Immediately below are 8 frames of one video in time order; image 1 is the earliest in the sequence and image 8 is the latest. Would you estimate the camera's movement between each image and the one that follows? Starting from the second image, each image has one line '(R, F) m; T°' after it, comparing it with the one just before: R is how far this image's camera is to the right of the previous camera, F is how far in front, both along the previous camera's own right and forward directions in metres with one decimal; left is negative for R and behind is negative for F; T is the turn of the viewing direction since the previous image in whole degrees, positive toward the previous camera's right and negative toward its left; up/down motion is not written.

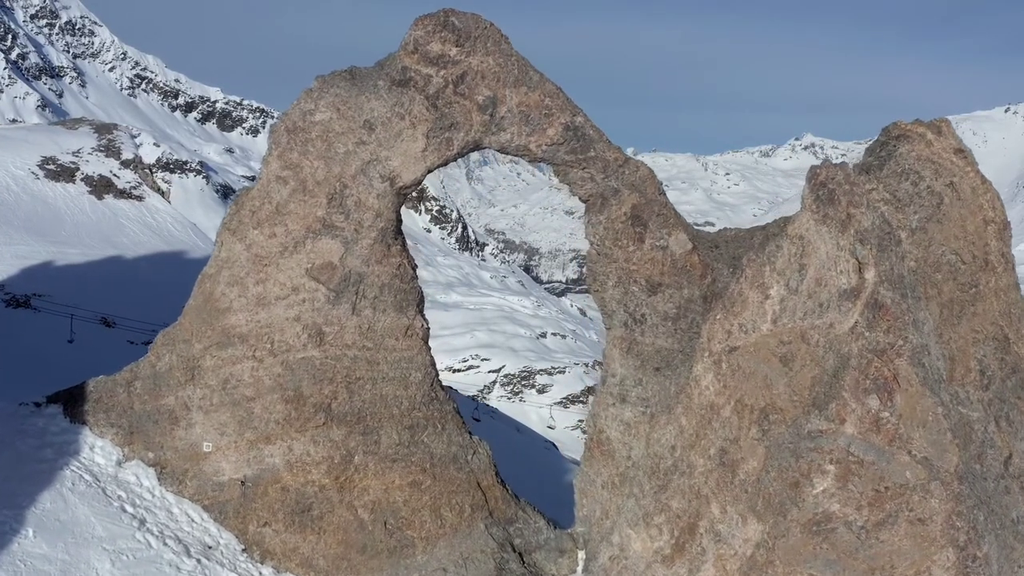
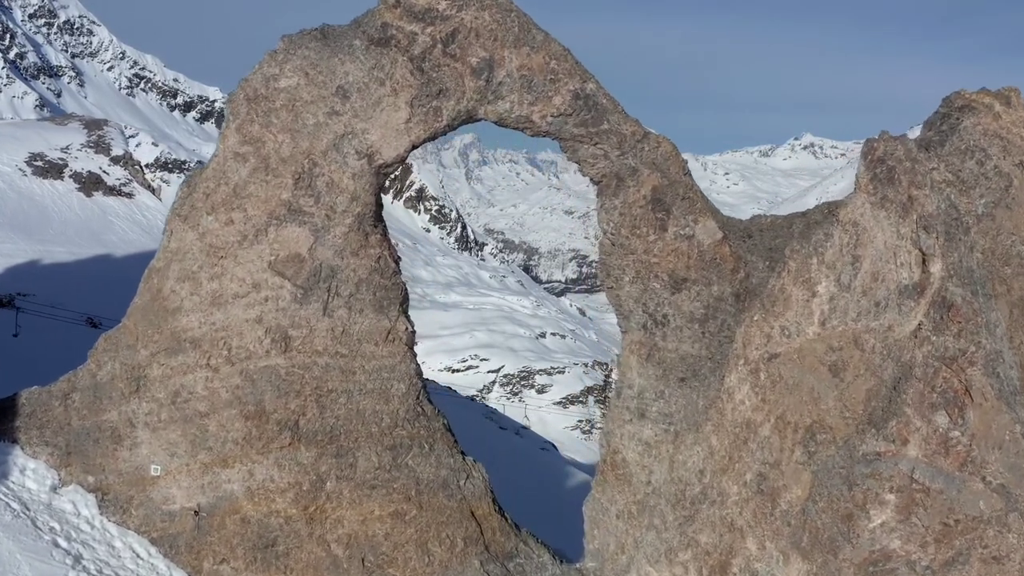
(0.0, +2.5) m; 0°
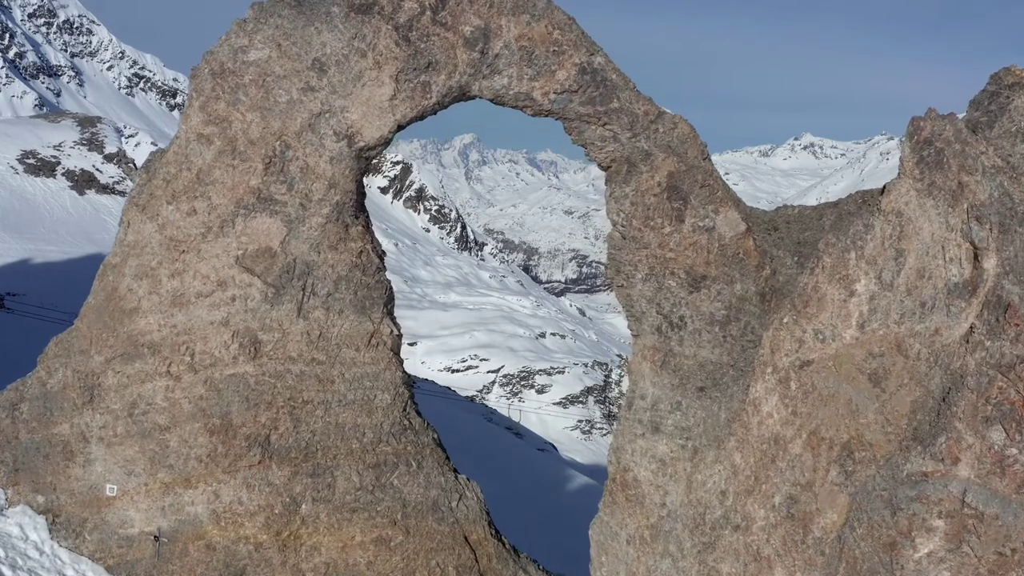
(0.0, +1.5) m; 0°
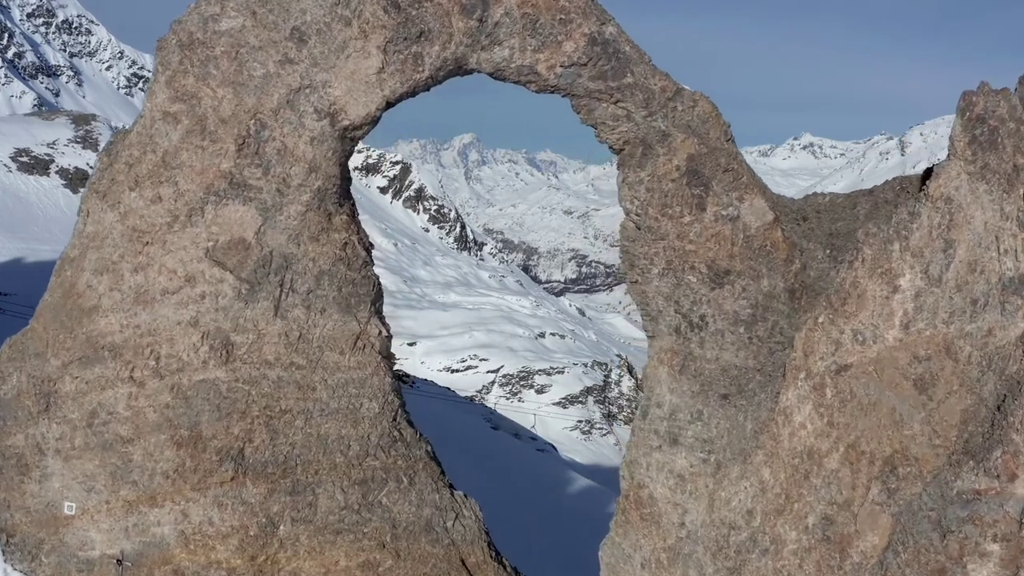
(0.0, +1.3) m; 0°
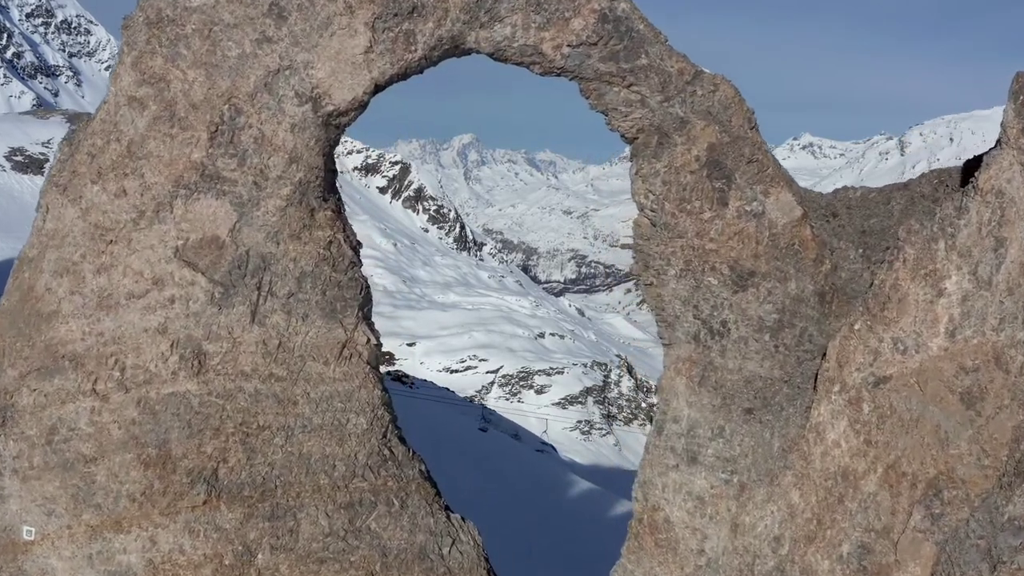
(0.0, +1.1) m; 0°
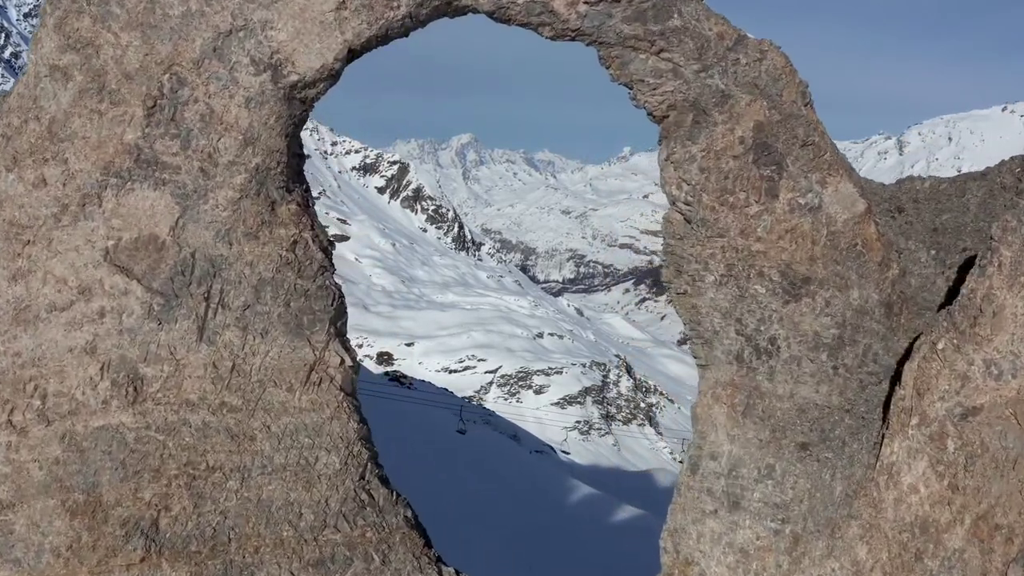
(-0.1, +1.8) m; 0°
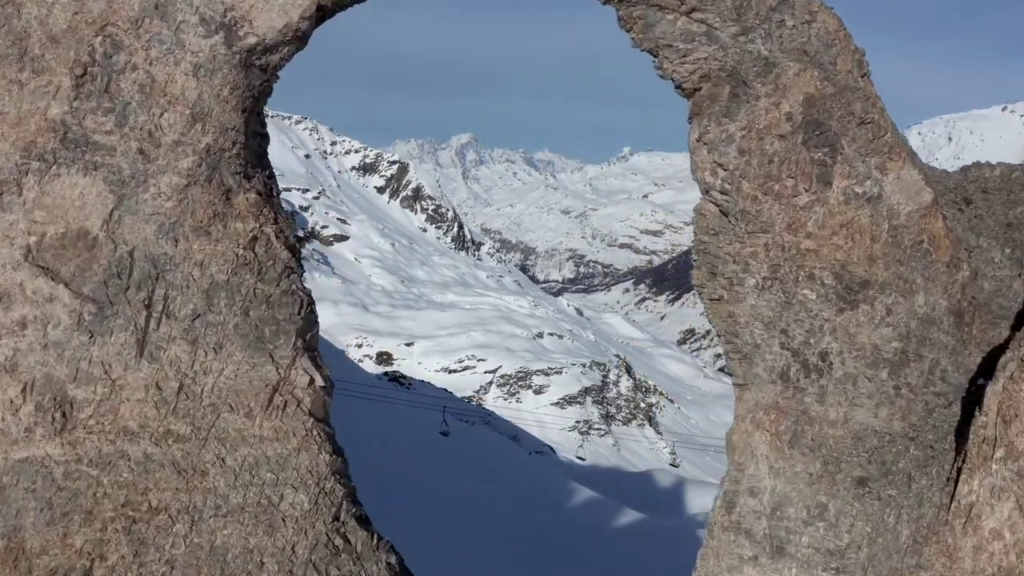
(0.0, +1.3) m; 0°
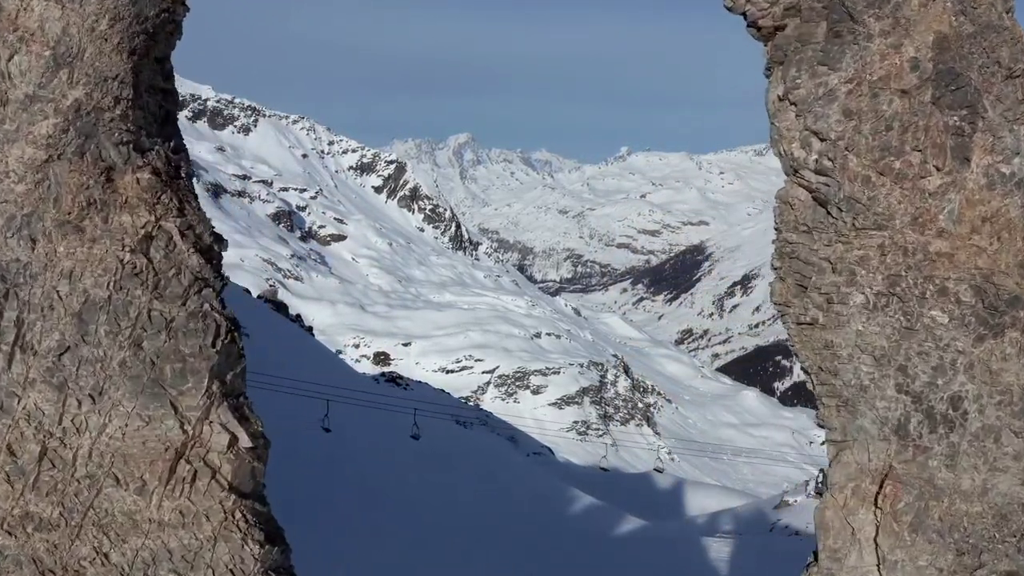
(-0.1, +2.1) m; 0°
